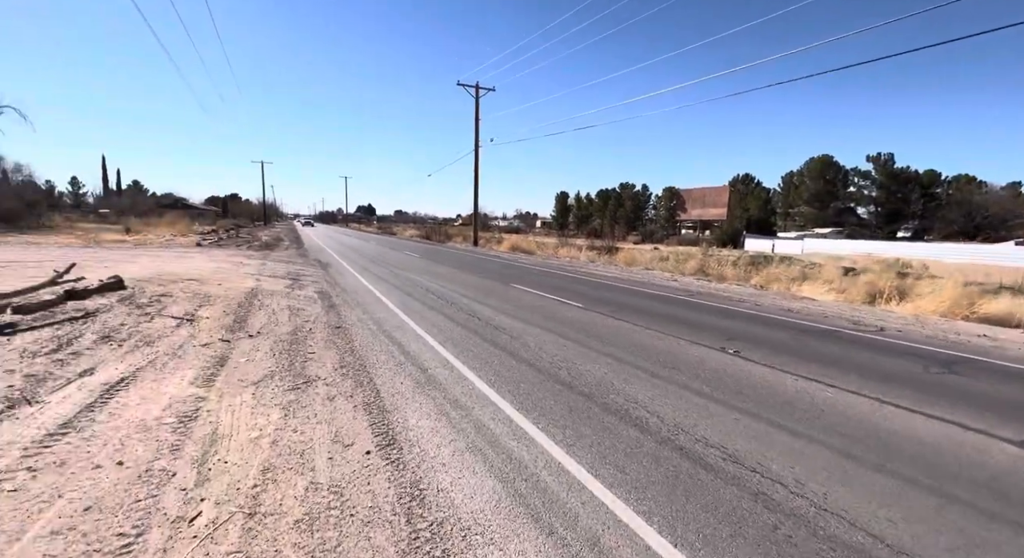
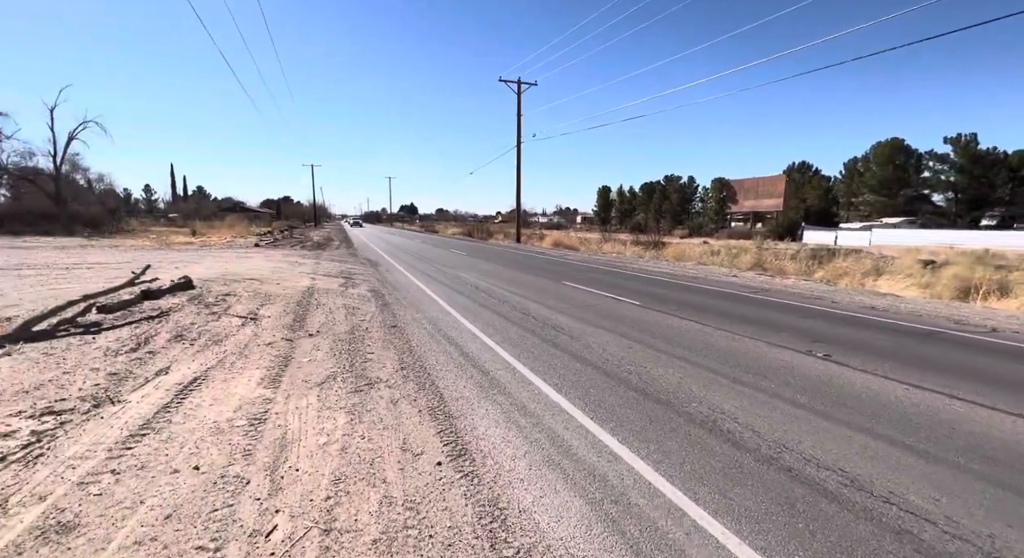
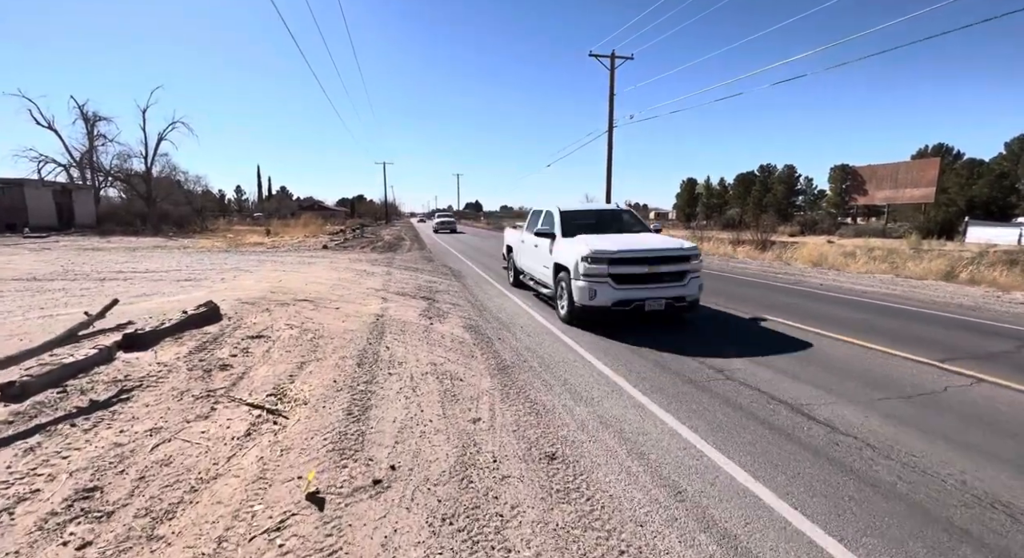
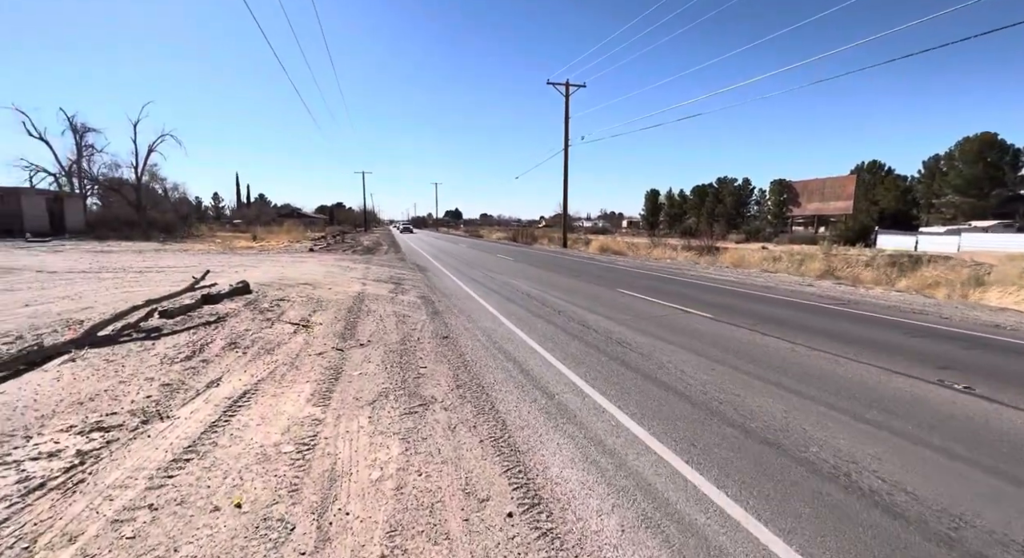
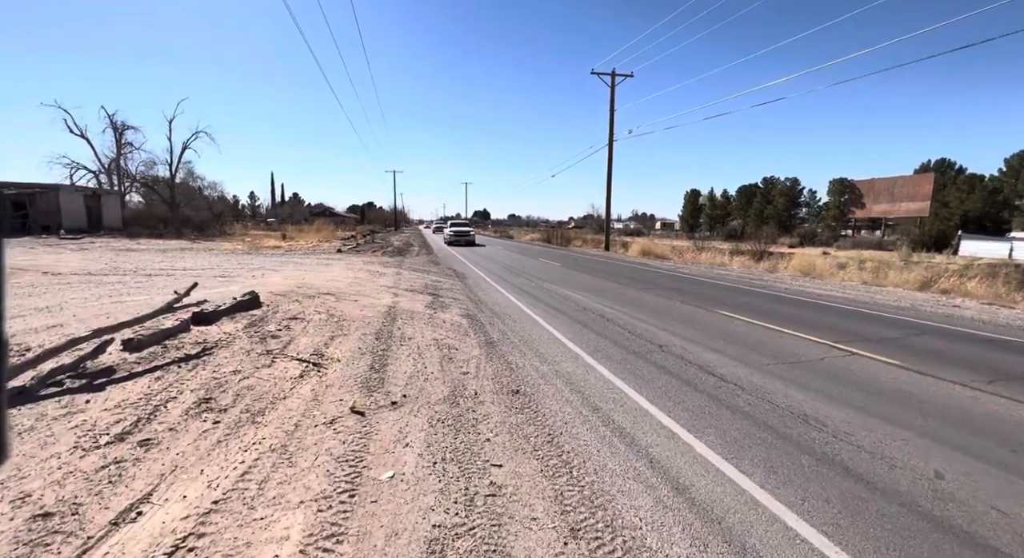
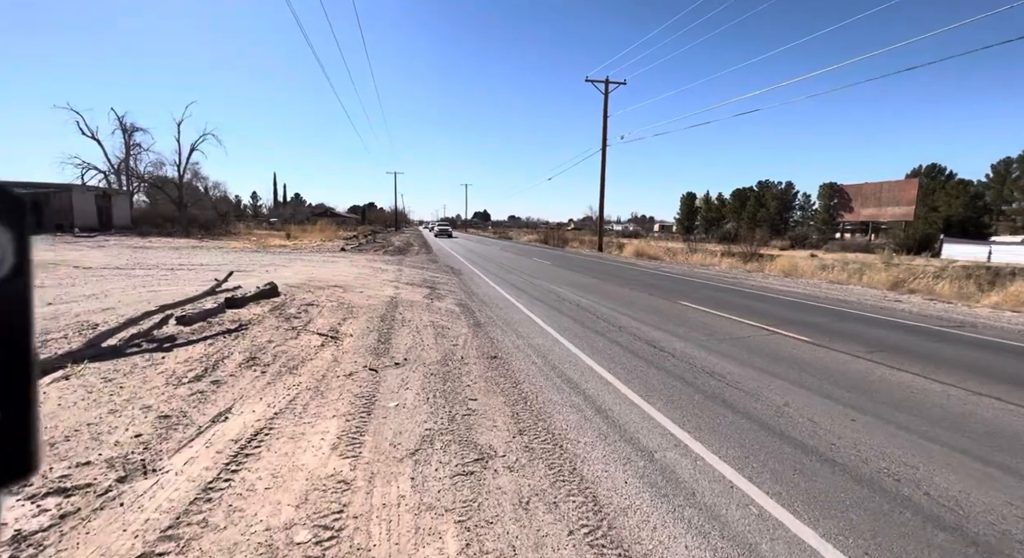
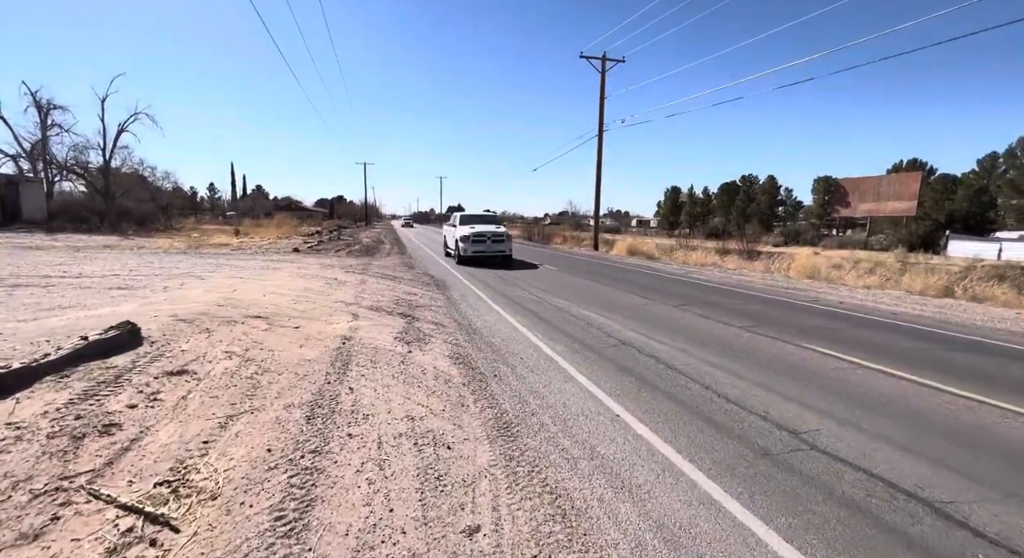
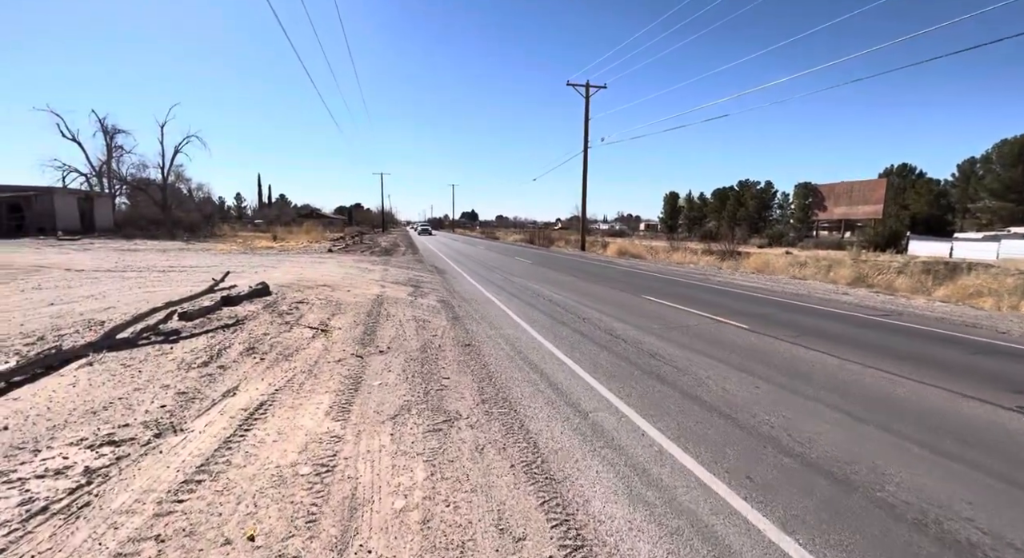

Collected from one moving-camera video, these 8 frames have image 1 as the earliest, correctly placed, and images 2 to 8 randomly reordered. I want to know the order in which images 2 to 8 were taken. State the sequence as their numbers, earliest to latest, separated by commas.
2, 4, 8, 6, 5, 3, 7
